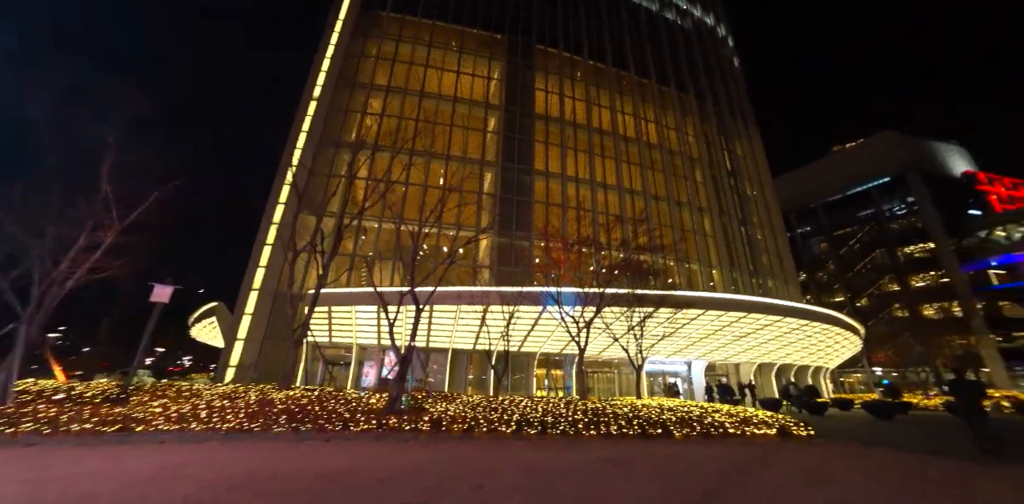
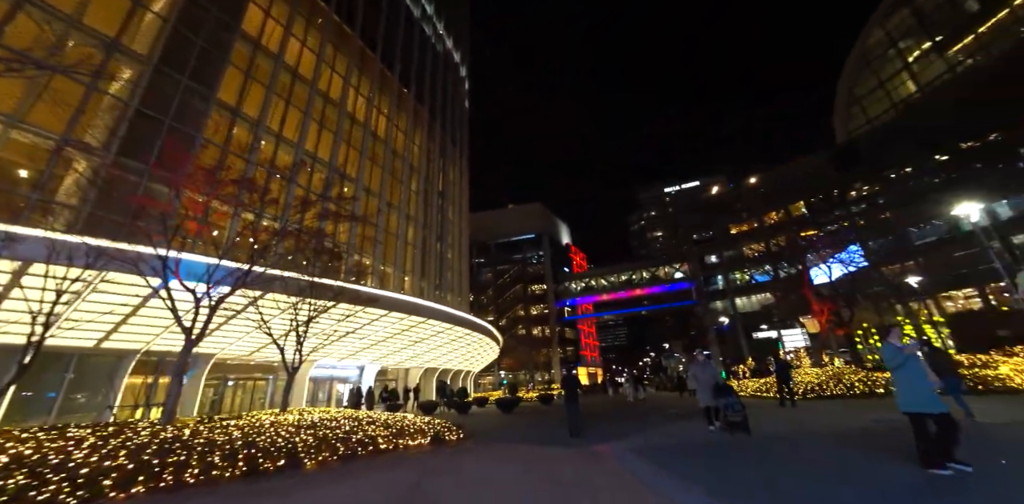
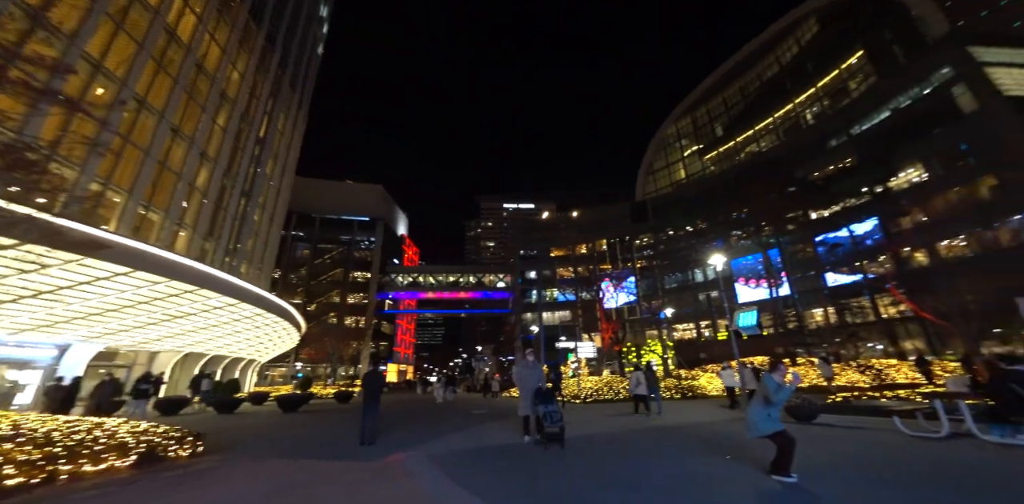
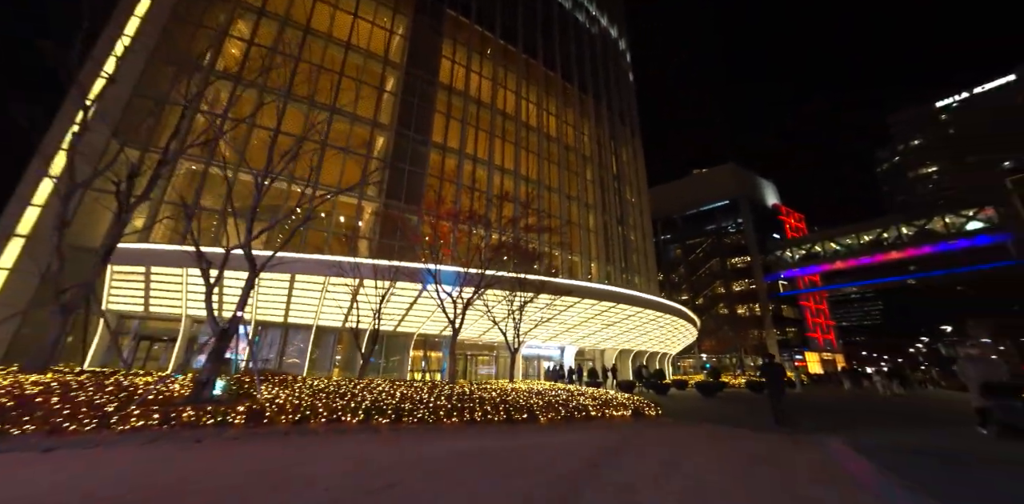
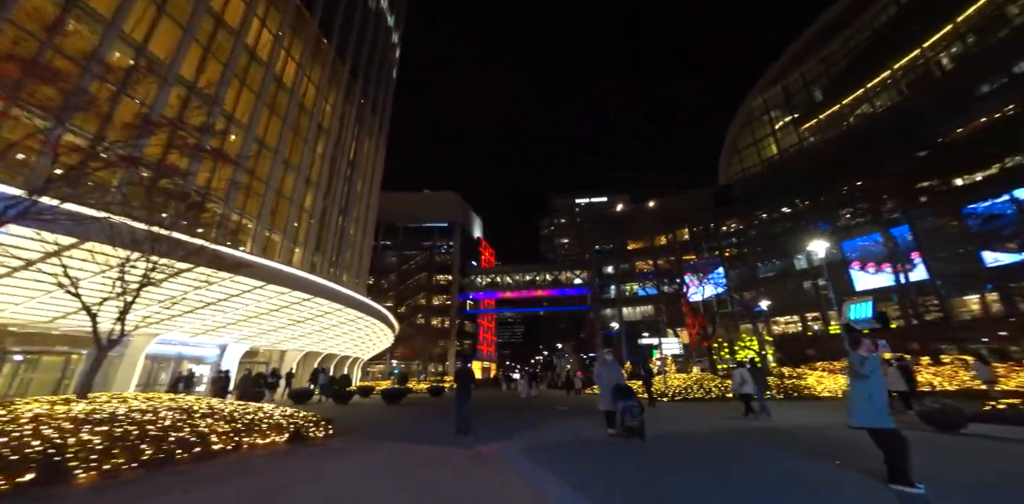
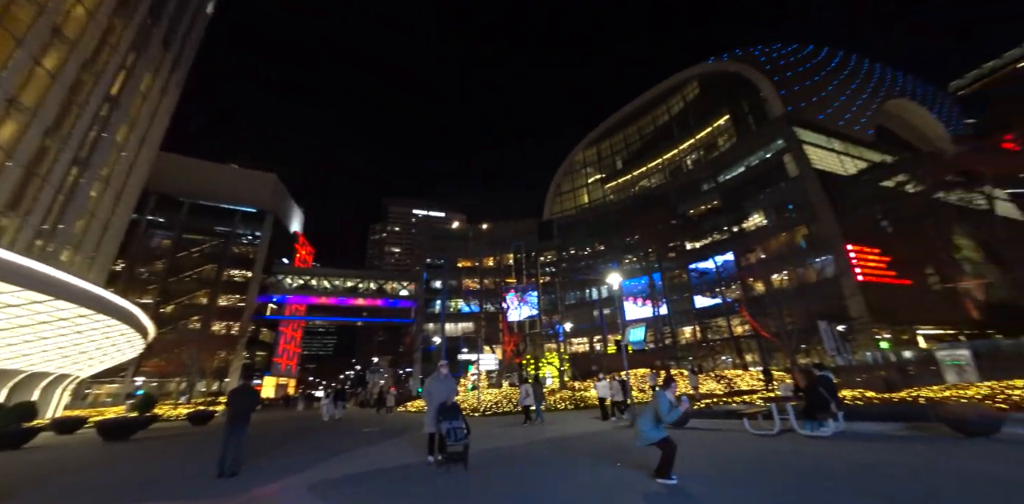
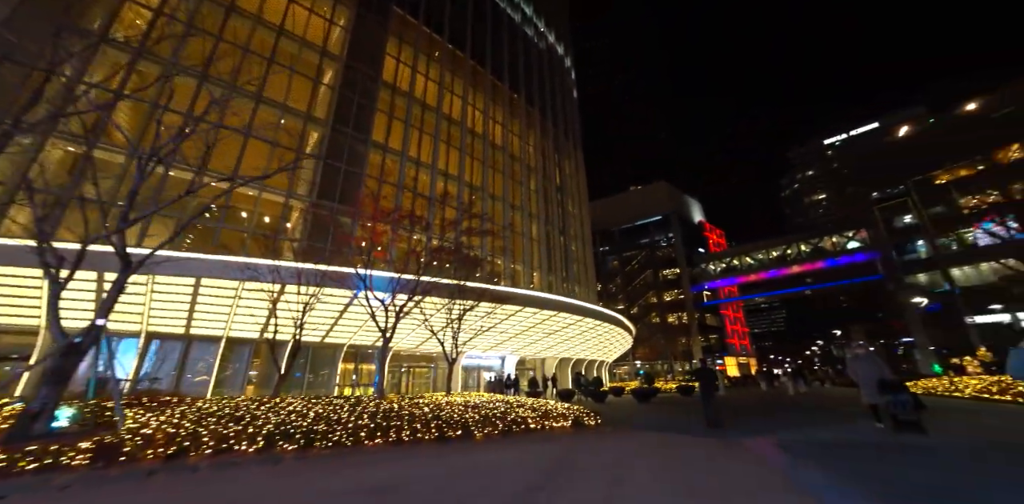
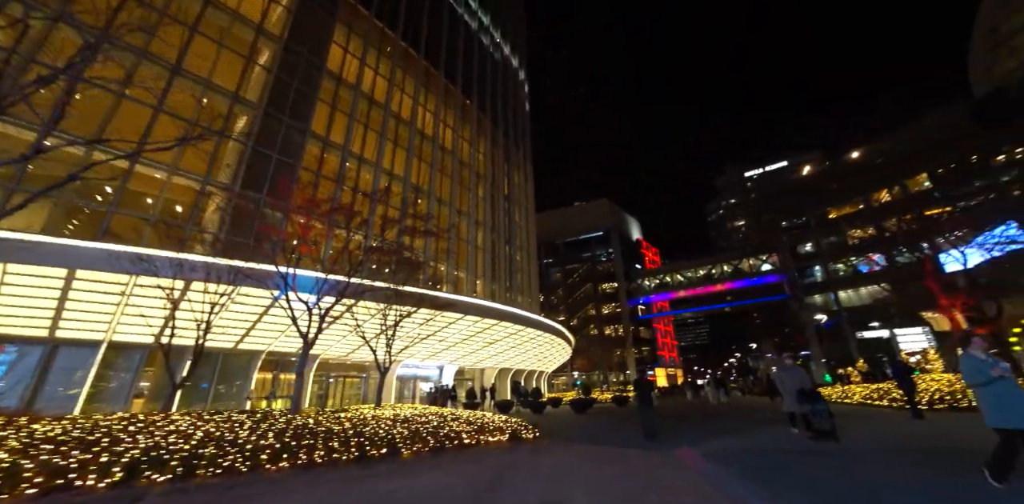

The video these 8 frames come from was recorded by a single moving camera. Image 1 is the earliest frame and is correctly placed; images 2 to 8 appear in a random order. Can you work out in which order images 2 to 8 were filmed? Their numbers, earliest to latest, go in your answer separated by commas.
4, 7, 8, 2, 5, 3, 6
